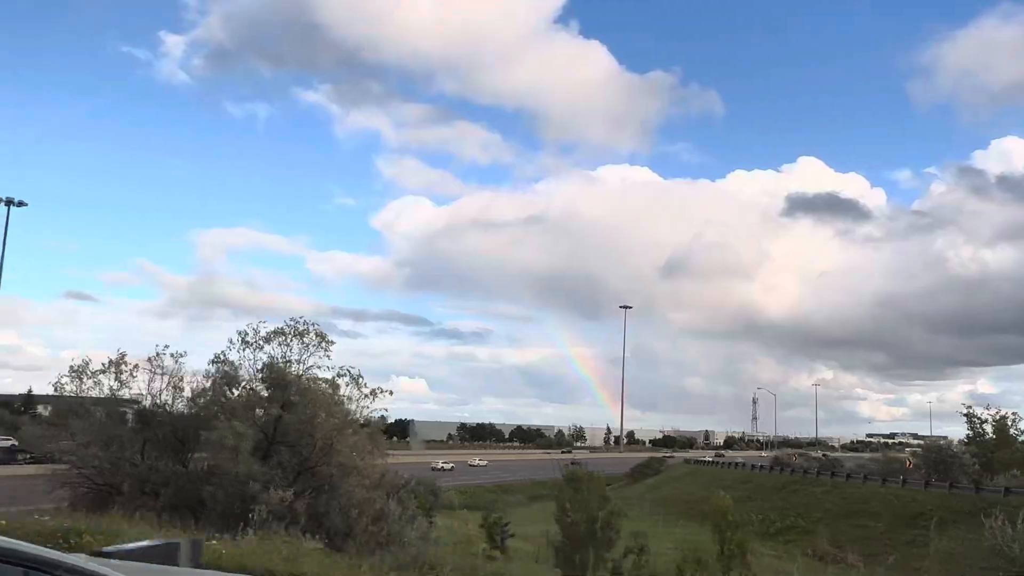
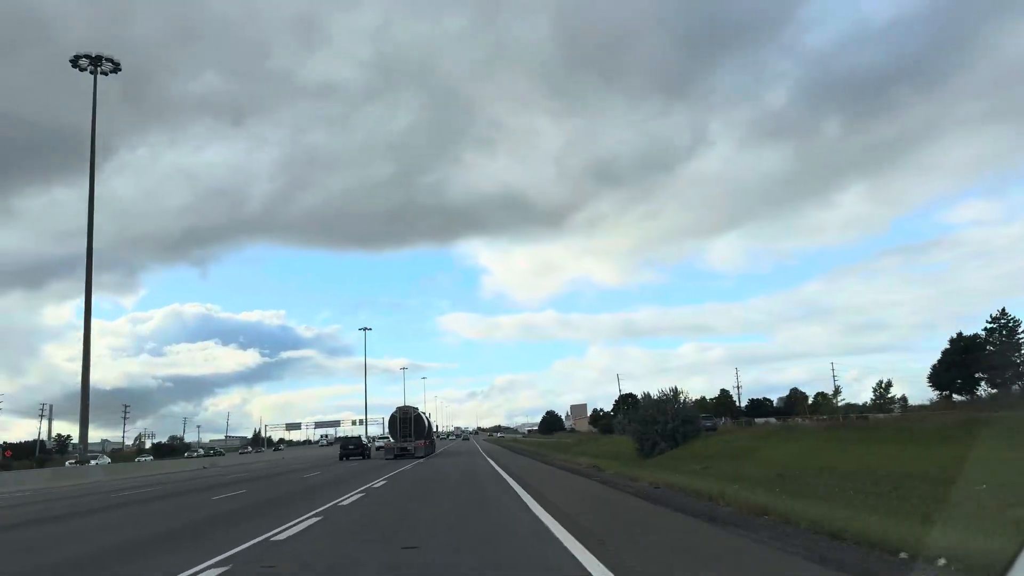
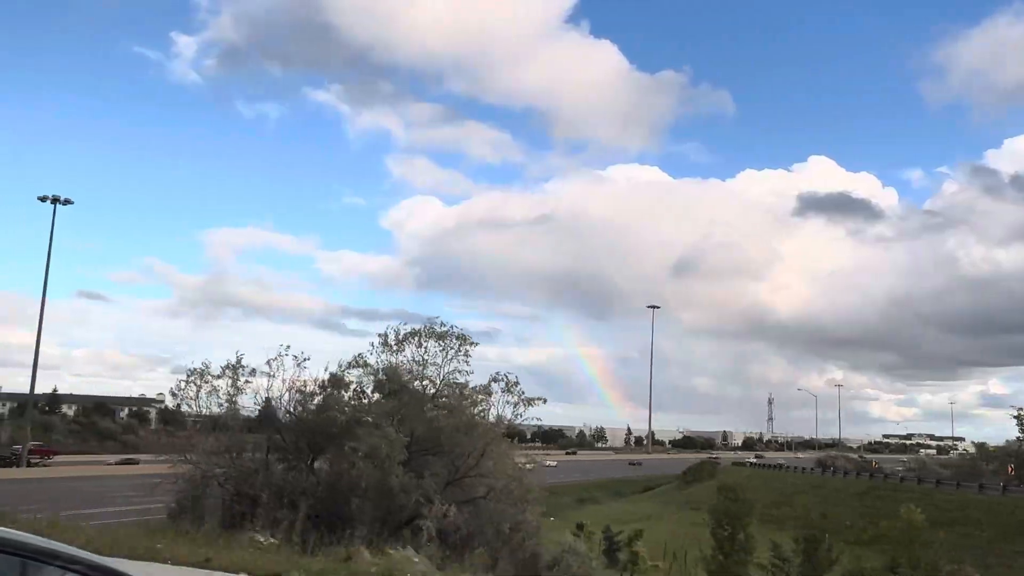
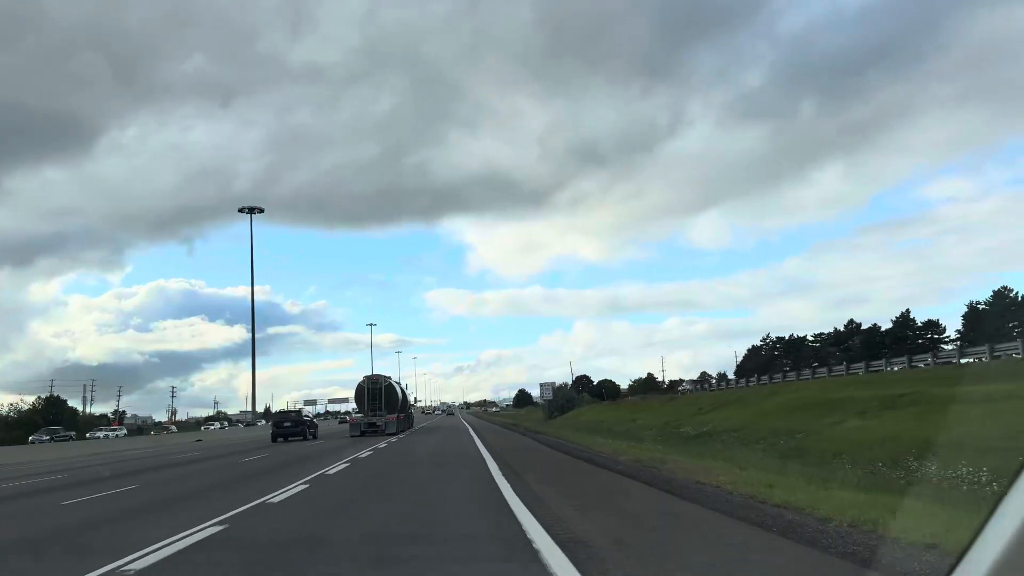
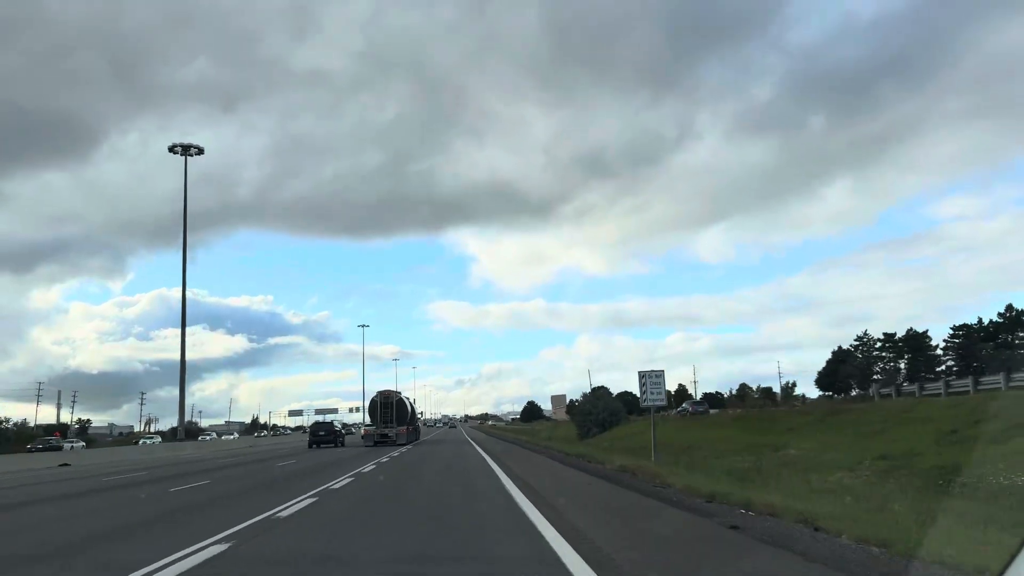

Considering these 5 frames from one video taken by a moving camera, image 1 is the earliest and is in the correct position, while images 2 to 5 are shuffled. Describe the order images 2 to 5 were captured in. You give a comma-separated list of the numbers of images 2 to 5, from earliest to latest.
3, 4, 5, 2
